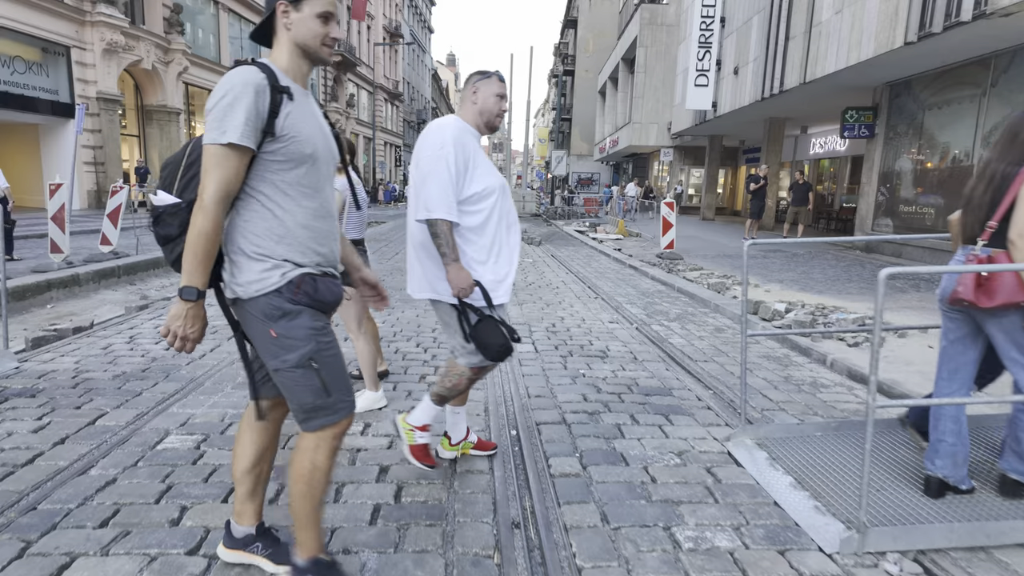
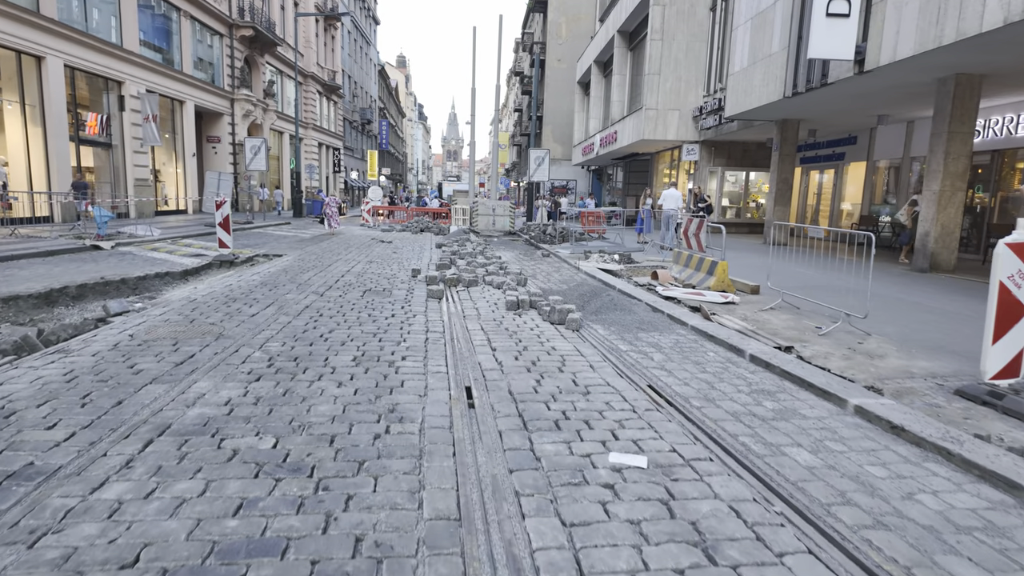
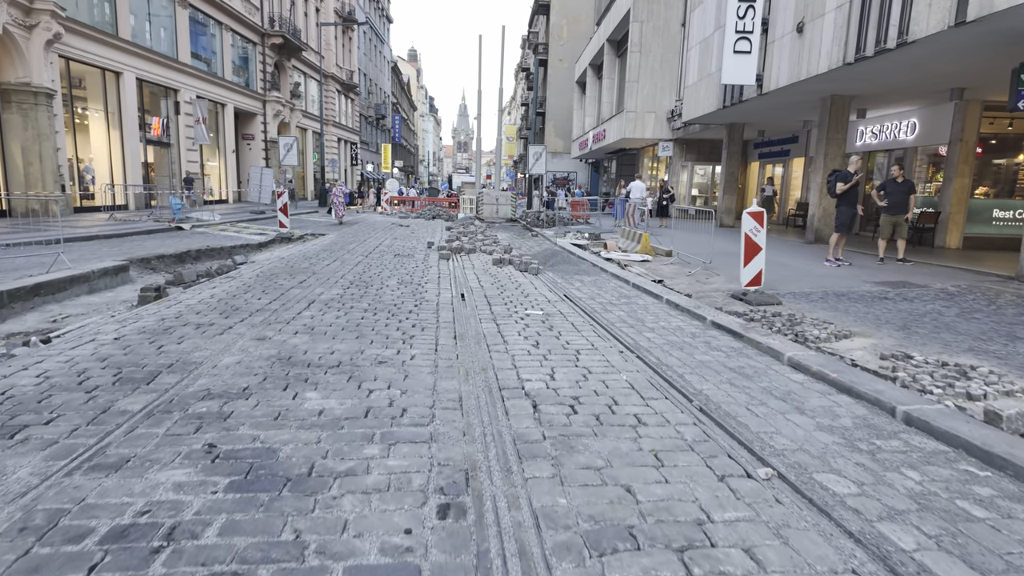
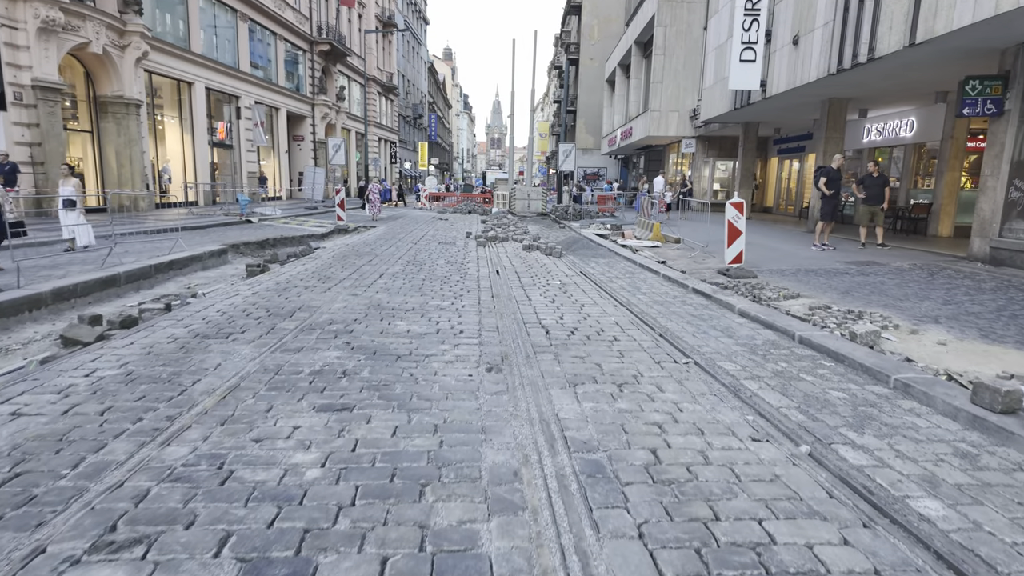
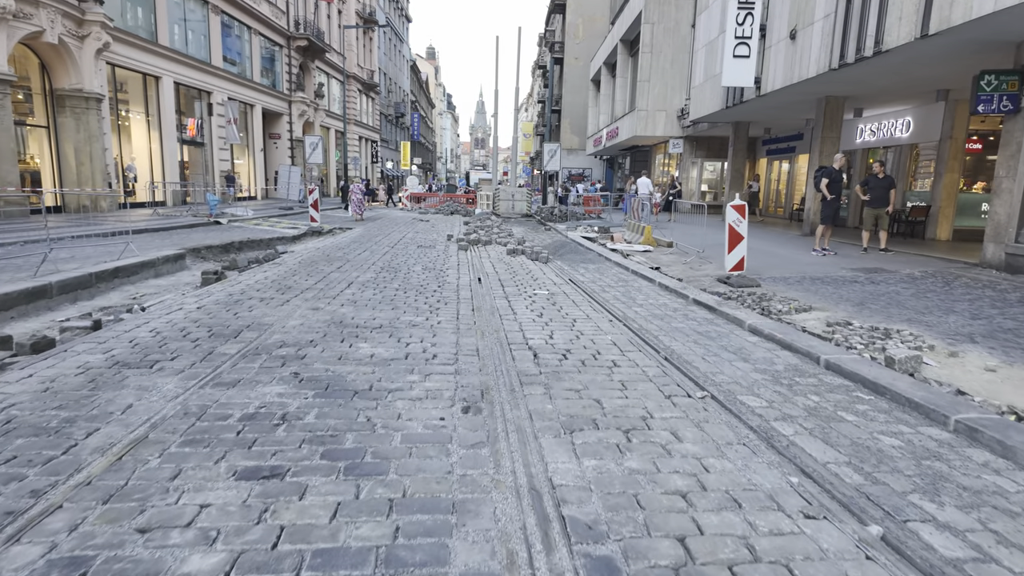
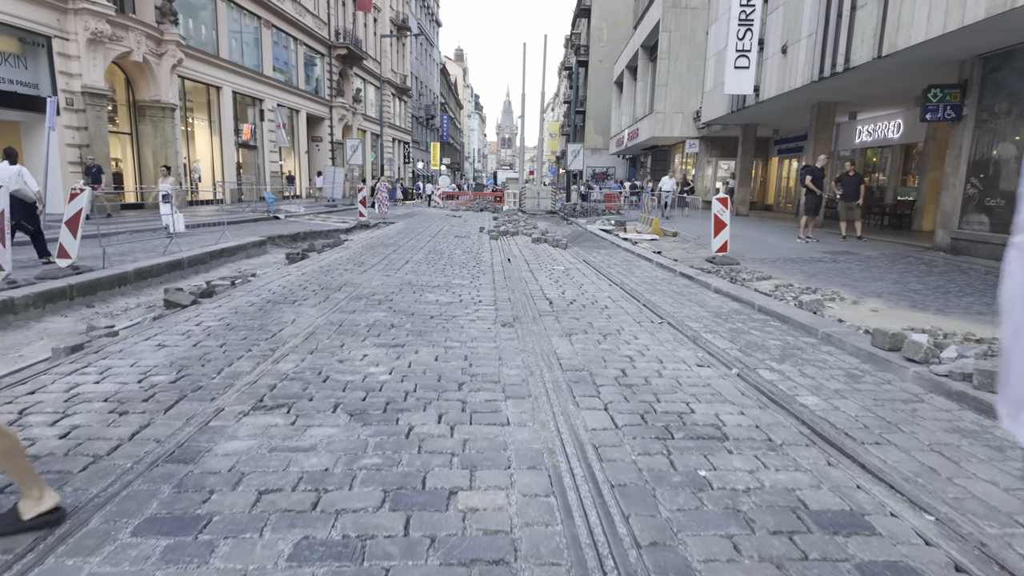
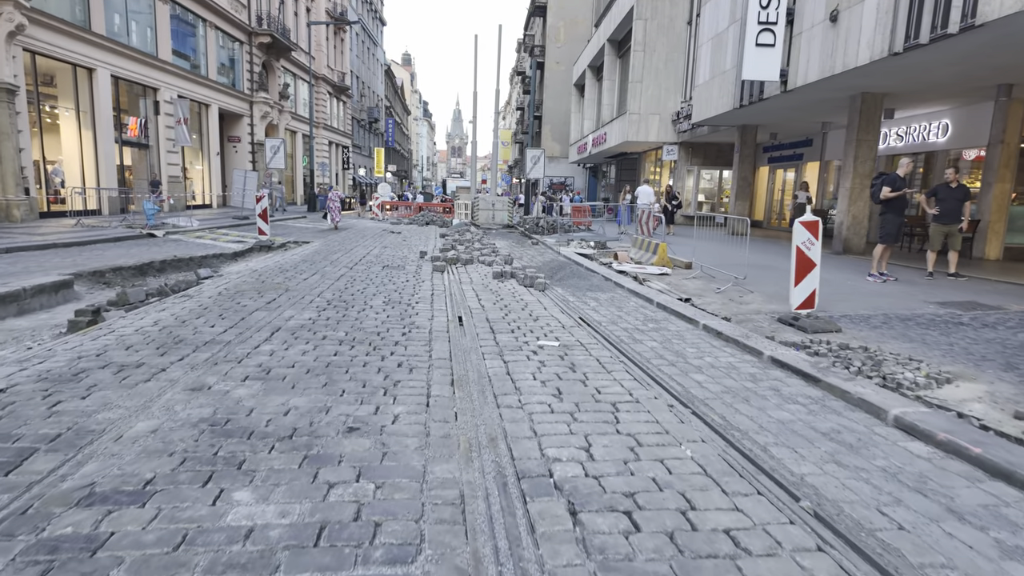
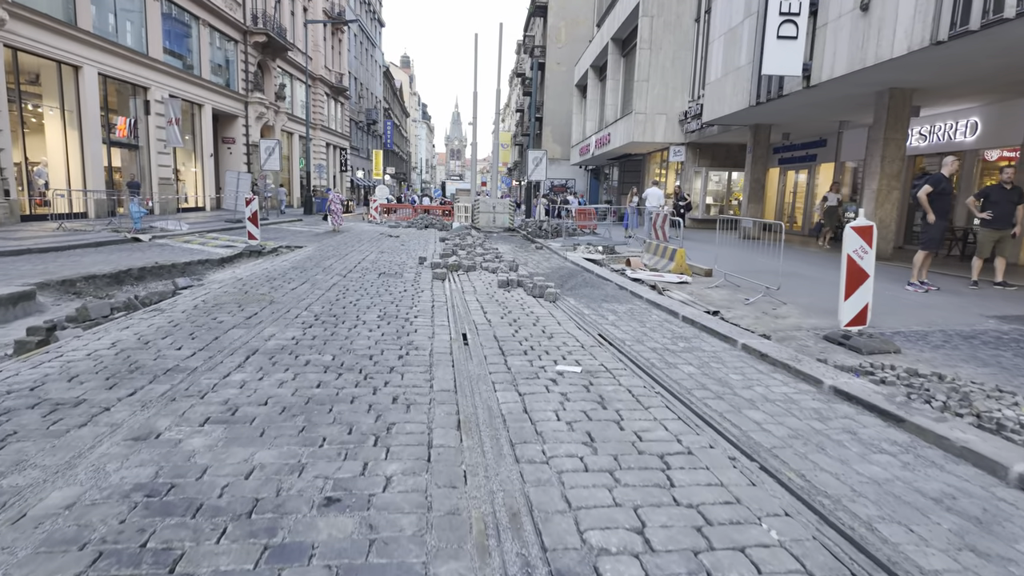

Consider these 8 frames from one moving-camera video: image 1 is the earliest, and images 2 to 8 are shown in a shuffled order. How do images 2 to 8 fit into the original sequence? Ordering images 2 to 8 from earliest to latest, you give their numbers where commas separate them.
6, 4, 5, 3, 7, 8, 2
